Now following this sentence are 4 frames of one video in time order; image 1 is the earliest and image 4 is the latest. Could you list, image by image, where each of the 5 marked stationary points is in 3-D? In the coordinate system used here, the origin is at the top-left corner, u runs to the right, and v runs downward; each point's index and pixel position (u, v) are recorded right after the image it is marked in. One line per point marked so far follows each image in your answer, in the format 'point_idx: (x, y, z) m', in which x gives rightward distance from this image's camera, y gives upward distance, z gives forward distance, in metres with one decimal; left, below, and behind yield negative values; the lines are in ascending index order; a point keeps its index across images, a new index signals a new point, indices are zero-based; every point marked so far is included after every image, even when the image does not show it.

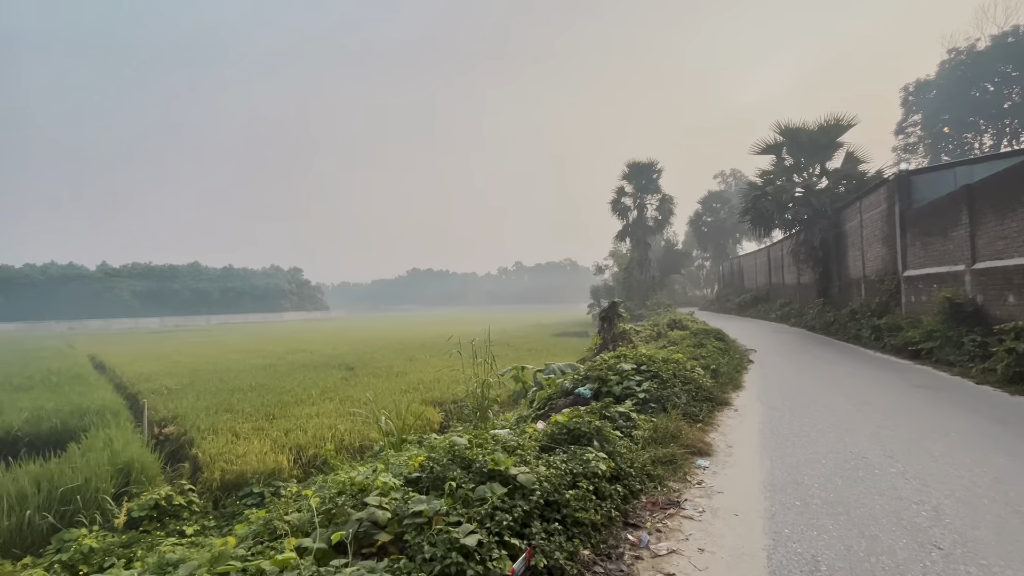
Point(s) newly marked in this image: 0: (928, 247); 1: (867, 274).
0: (+6.6, +0.7, +8.3) m
1: (+7.3, +0.3, +10.7) m
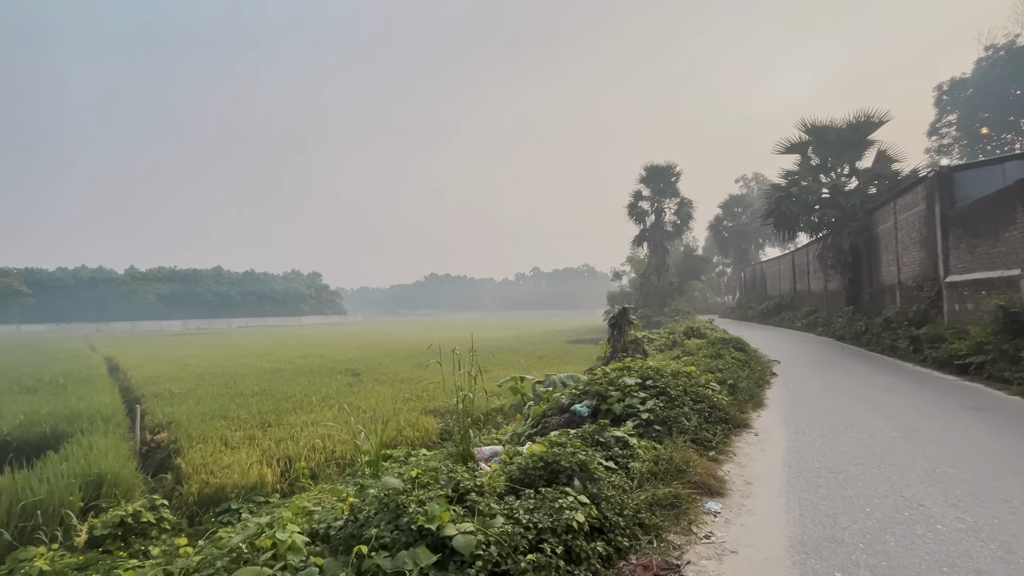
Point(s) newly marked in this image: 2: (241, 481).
0: (+6.7, +0.5, +7.5) m
1: (+7.5, +0.1, +9.9) m
2: (-3.3, -2.3, +6.3) m
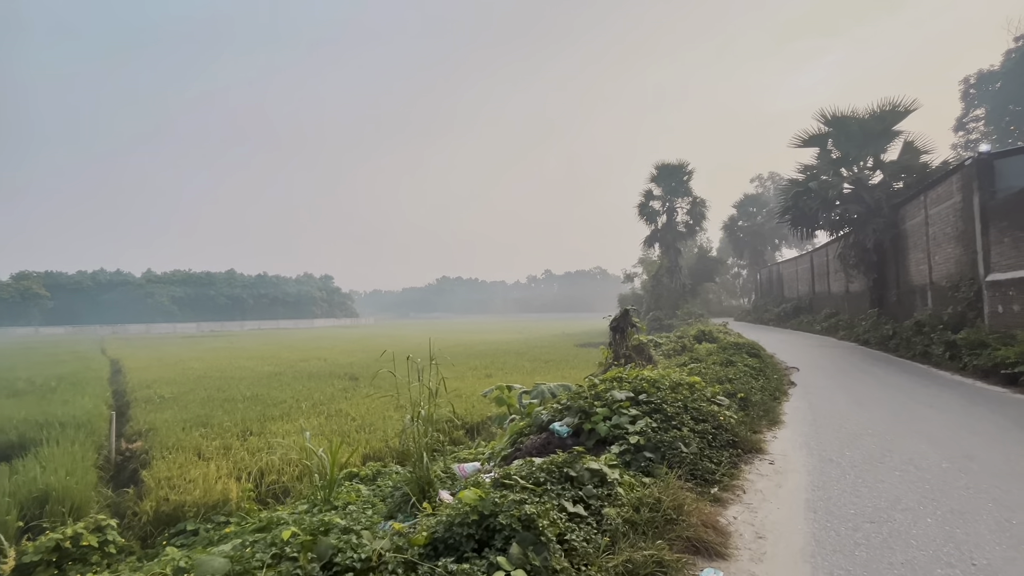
0: (+6.6, +0.6, +6.7) m
1: (+7.4, +0.1, +9.1) m
2: (-3.4, -2.3, +5.8) m
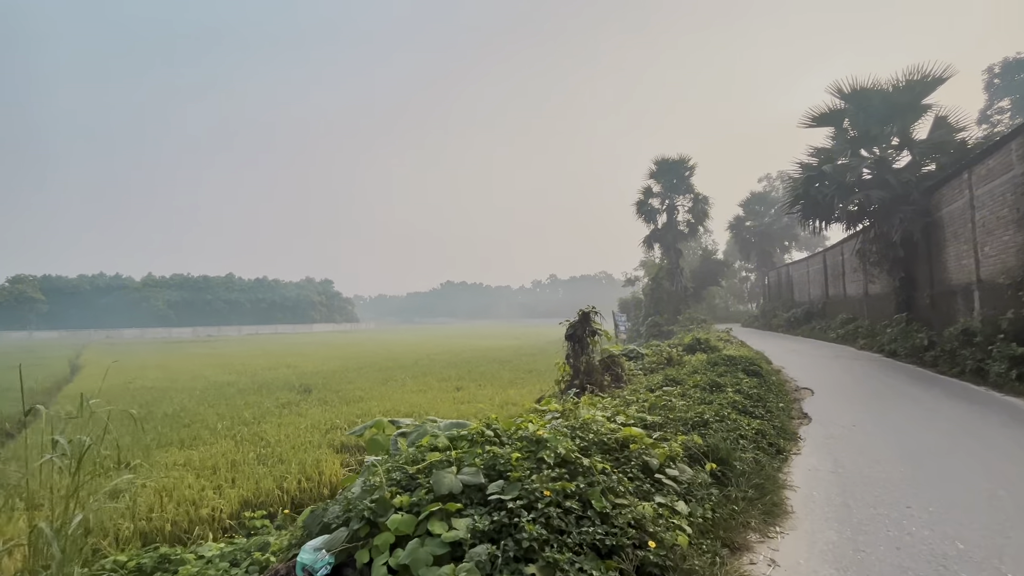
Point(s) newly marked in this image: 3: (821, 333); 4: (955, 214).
0: (+5.7, +0.6, +4.9) m
1: (+6.6, +0.2, +7.3) m
2: (-4.3, -2.3, +4.1) m
3: (+8.0, -1.2, +13.4) m
4: (+7.0, +1.2, +8.3) m
